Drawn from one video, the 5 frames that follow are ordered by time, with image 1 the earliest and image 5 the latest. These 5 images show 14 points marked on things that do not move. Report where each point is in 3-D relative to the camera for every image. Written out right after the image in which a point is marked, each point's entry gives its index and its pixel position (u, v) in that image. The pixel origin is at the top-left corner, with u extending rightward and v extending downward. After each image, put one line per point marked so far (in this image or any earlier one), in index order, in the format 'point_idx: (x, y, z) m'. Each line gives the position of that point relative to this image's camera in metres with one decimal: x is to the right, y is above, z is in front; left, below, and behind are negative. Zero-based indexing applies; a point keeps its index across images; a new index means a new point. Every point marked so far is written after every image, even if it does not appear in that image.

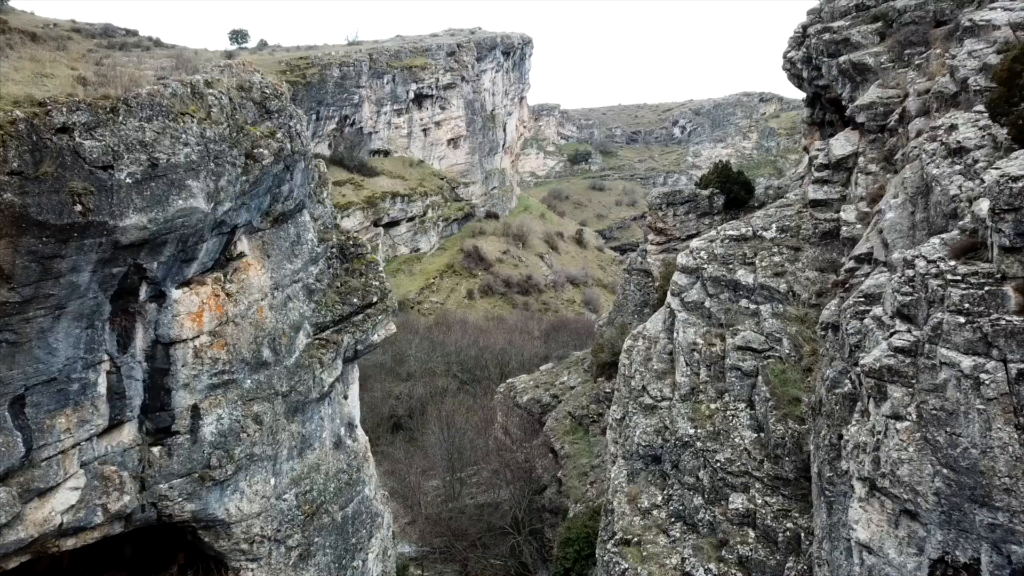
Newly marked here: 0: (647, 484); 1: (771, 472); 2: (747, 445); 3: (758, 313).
0: (+2.3, -3.3, +13.5) m
1: (+3.8, -2.7, +11.9) m
2: (+3.6, -2.4, +12.4) m
3: (+4.3, -0.4, +14.0) m
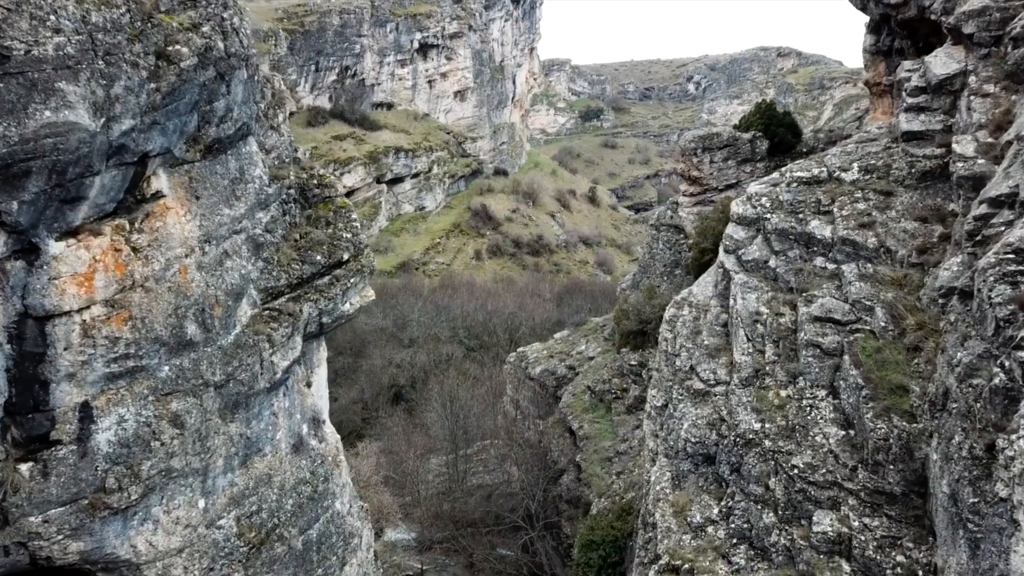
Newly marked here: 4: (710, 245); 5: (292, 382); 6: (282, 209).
0: (+2.5, -2.7, +10.6) m
1: (+4.0, -2.2, +9.0) m
2: (+3.8, -1.9, +9.5) m
3: (+4.5, +0.2, +11.0) m
4: (+4.5, +1.0, +18.4) m
5: (-2.5, -1.1, +9.1) m
6: (-2.6, +0.9, +9.2) m
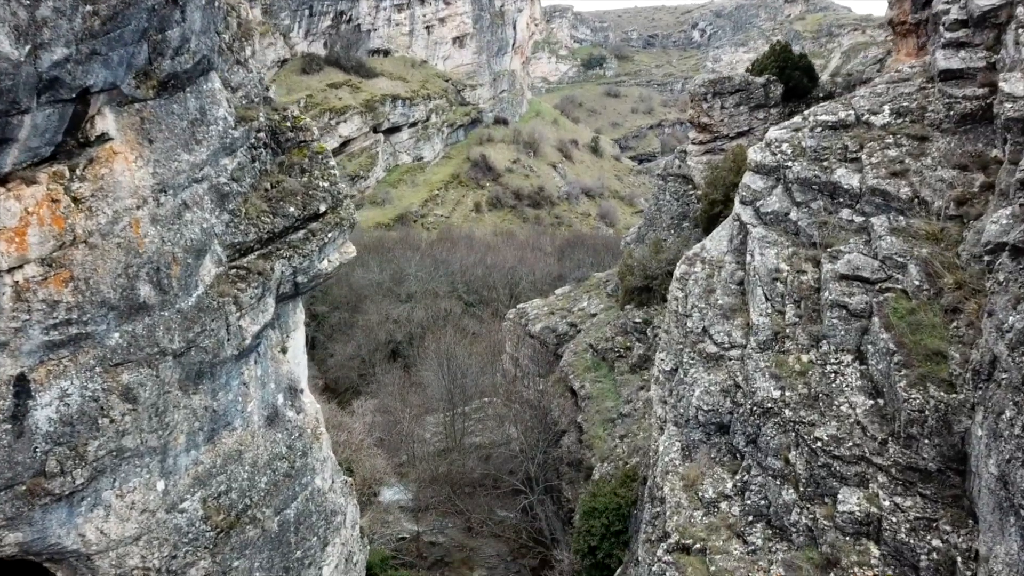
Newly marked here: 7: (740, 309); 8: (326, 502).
0: (+2.4, -2.2, +9.8) m
1: (+3.9, -1.7, +8.1) m
2: (+3.8, -1.4, +8.7) m
3: (+4.5, +0.7, +10.0) m
4: (+4.5, +2.0, +17.4) m
5: (-2.5, -0.6, +8.3) m
6: (-2.7, +1.4, +8.2) m
7: (+3.1, -0.3, +10.9) m
8: (-2.0, -2.3, +8.7) m
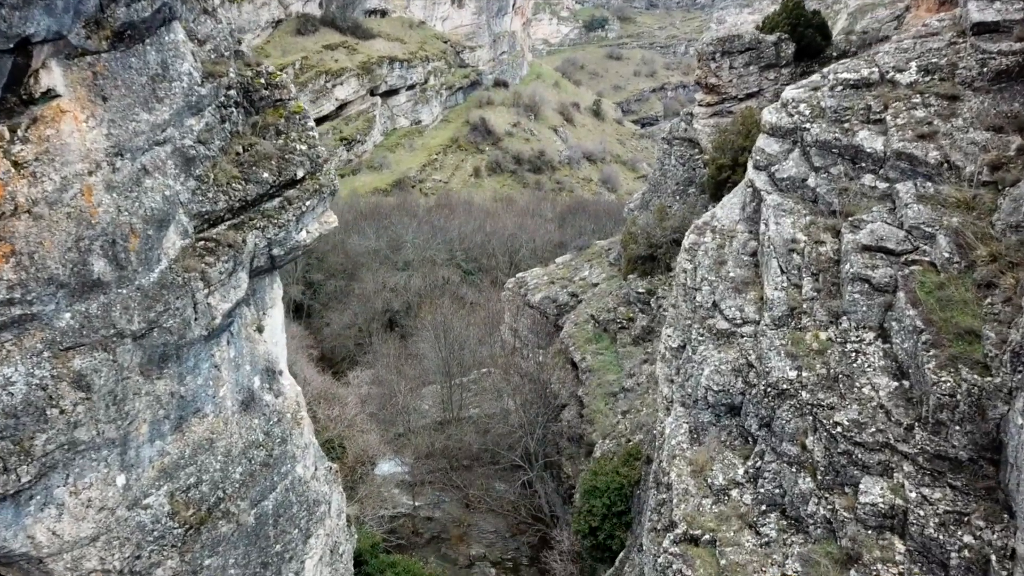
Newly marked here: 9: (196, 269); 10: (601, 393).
0: (+2.4, -1.9, +9.2) m
1: (+3.9, -1.5, +7.5) m
2: (+3.7, -1.1, +8.0) m
3: (+4.4, +1.1, +9.3) m
4: (+4.5, +2.6, +16.6) m
5: (-2.6, -0.4, +7.6) m
6: (-2.7, +1.6, +7.5) m
7: (+3.0, +0.1, +10.2) m
8: (-2.0, -2.0, +8.1) m
9: (-2.7, +0.2, +6.9) m
10: (+1.8, -2.1, +16.3) m
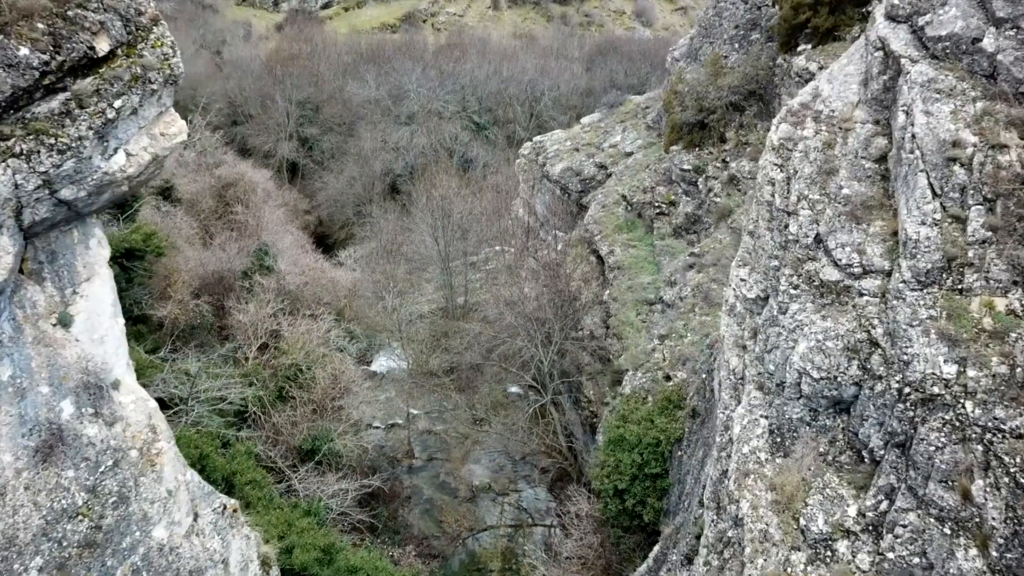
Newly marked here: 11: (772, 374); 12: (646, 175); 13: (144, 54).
0: (+2.3, -1.4, +6.1) m
1: (+3.8, -1.4, +4.3) m
2: (+3.6, -0.9, +4.8) m
3: (+4.4, +1.5, +5.5) m
4: (+4.7, +4.4, +12.4) m
5: (-2.7, -0.2, +4.4) m
6: (-2.8, +1.7, +3.9) m
7: (+3.0, +0.7, +6.7) m
8: (-2.1, -1.7, +5.2) m
9: (-2.8, +0.2, +3.6) m
10: (+2.0, -0.2, +13.2) m
11: (+2.2, -0.7, +6.8) m
12: (+2.6, +2.2, +15.9) m
13: (-2.0, +1.4, +4.7) m
